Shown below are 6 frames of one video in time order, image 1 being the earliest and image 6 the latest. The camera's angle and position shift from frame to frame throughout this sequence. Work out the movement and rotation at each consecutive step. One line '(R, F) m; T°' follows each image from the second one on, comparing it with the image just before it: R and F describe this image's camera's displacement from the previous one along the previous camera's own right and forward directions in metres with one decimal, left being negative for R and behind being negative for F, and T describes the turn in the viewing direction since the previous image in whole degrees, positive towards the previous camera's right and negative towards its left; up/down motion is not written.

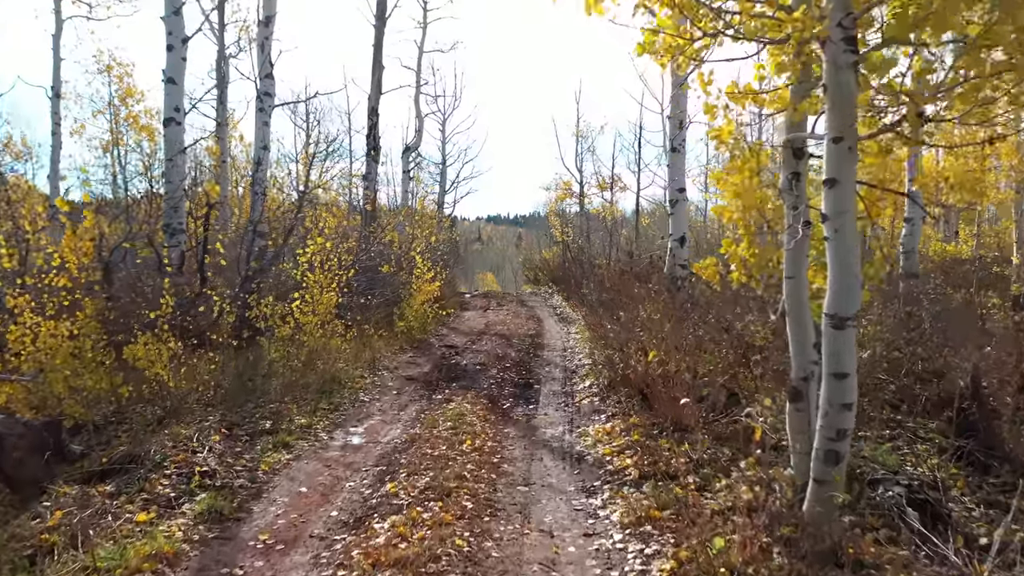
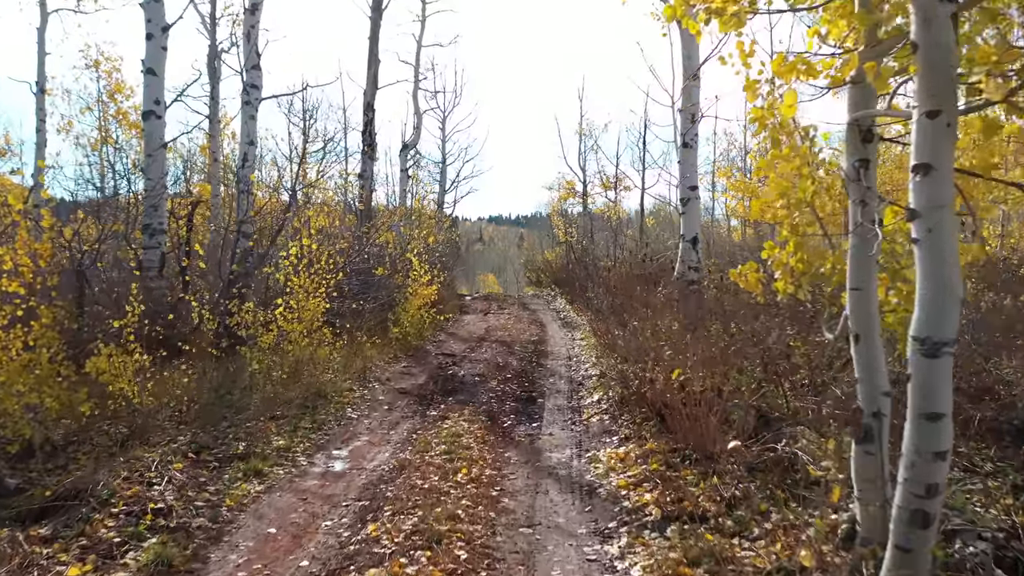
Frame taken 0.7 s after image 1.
(0.0, +0.6) m; 0°
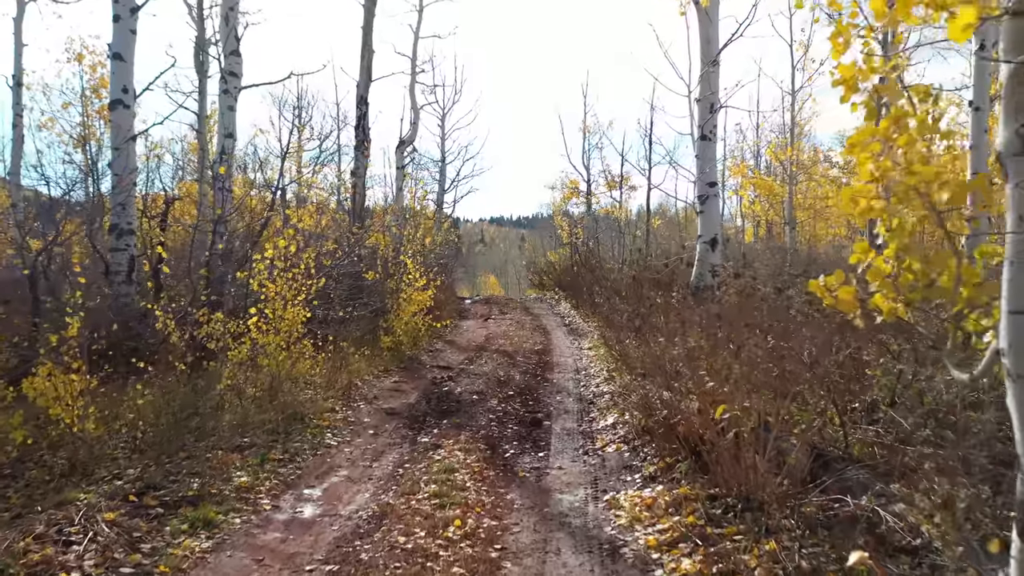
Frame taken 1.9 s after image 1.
(0.0, +0.8) m; 0°
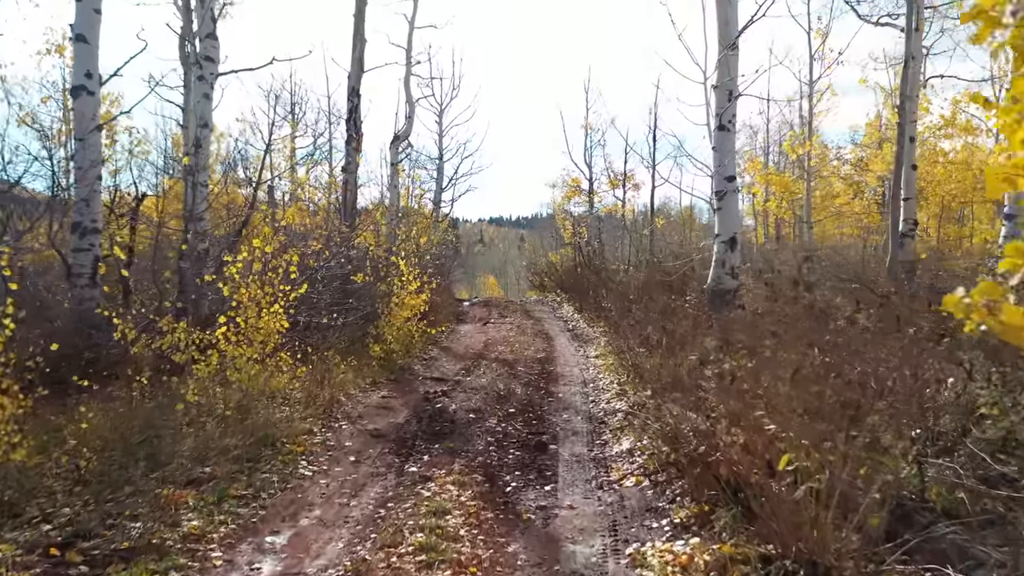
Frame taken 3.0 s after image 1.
(0.0, +0.8) m; 0°
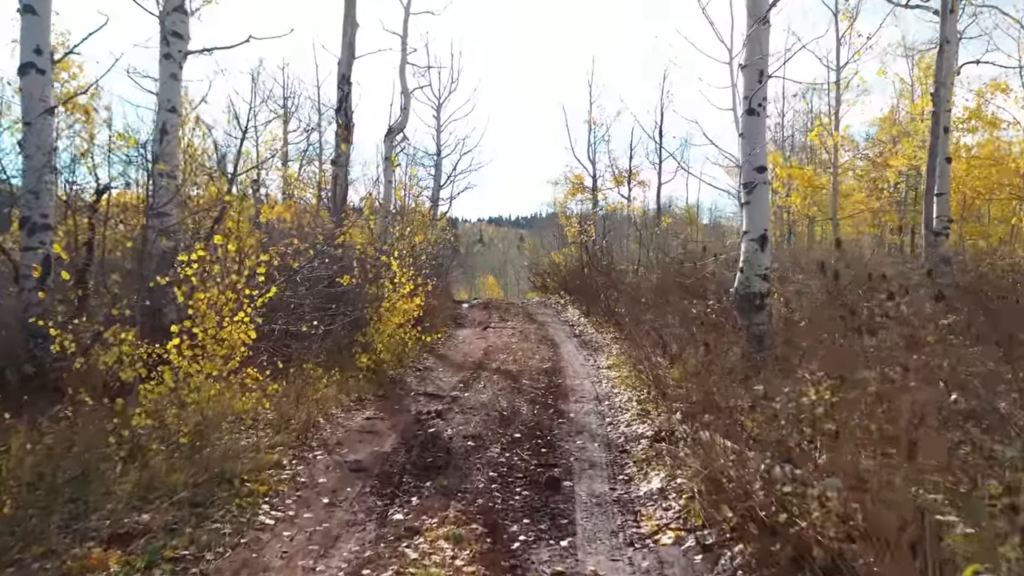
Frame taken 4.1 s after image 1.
(0.0, +0.9) m; 0°
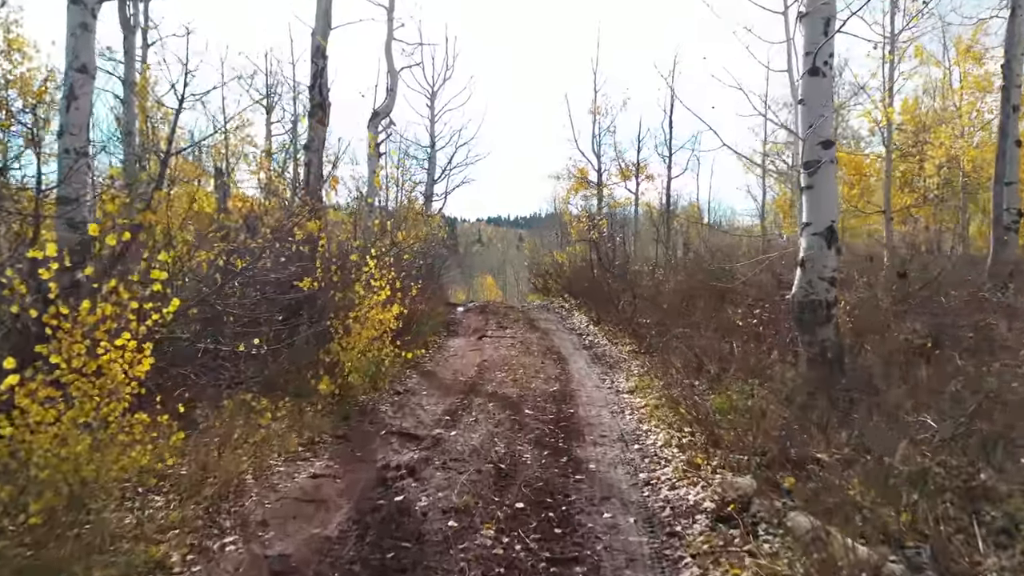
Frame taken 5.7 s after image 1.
(0.0, +1.6) m; 0°
